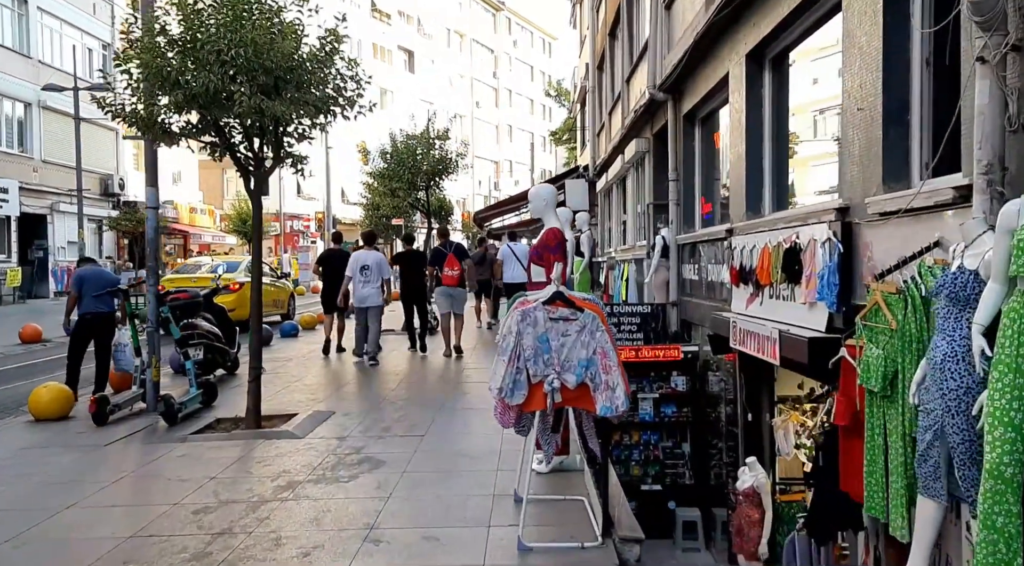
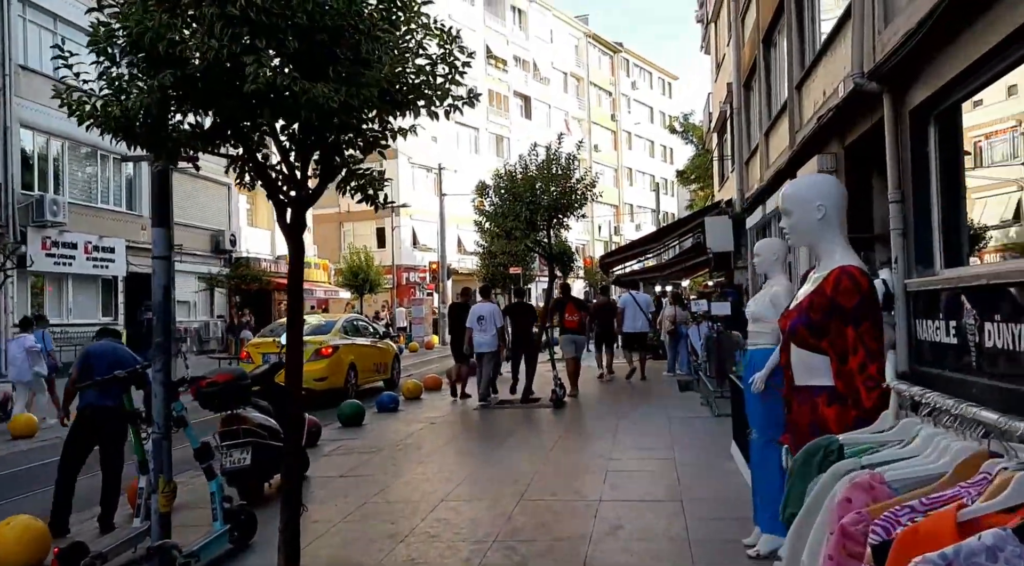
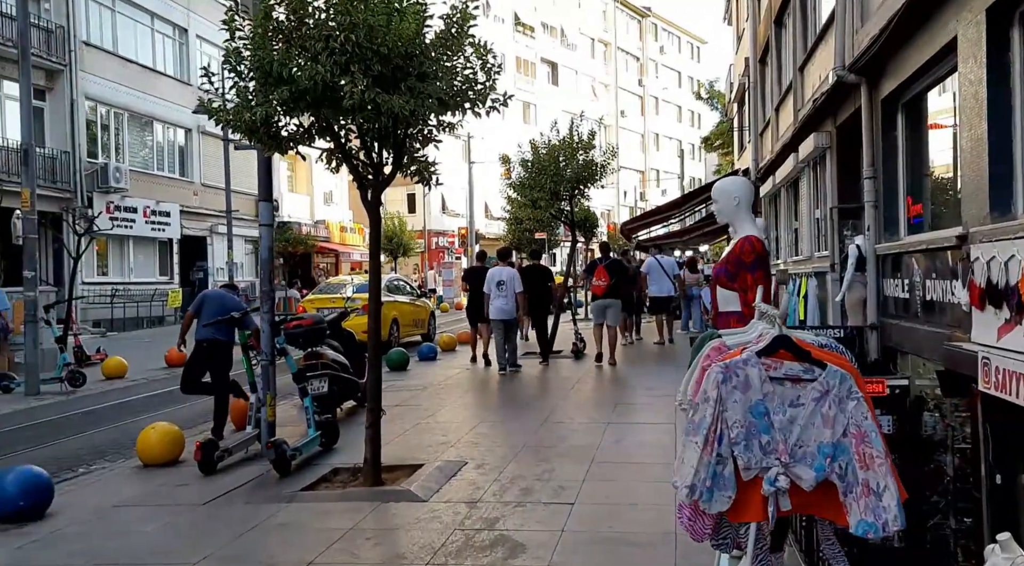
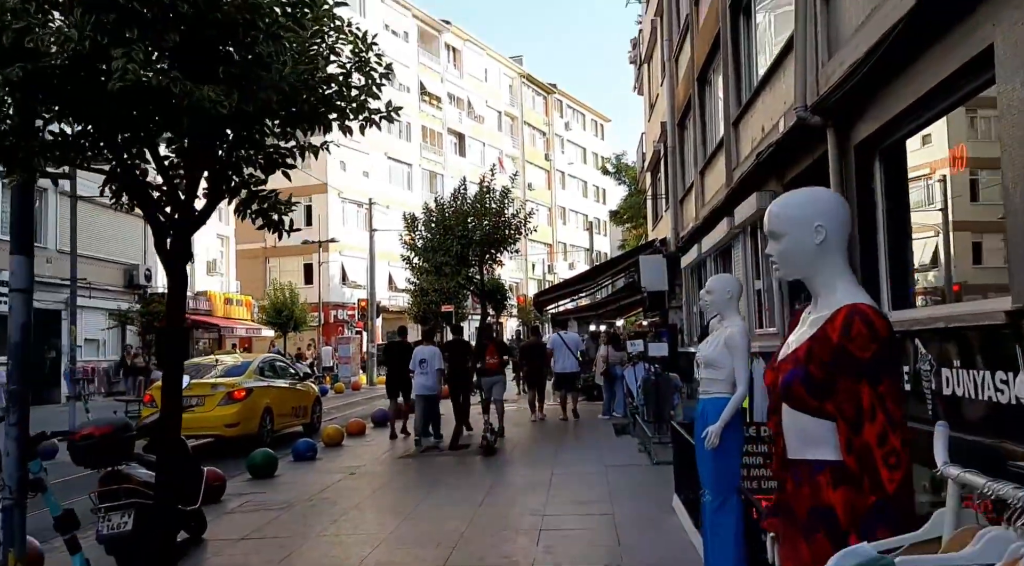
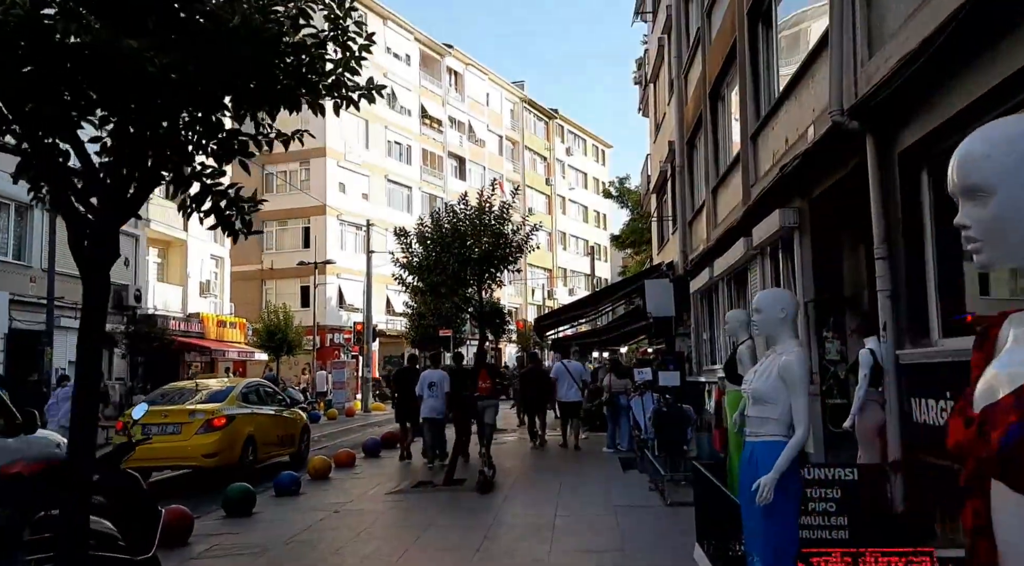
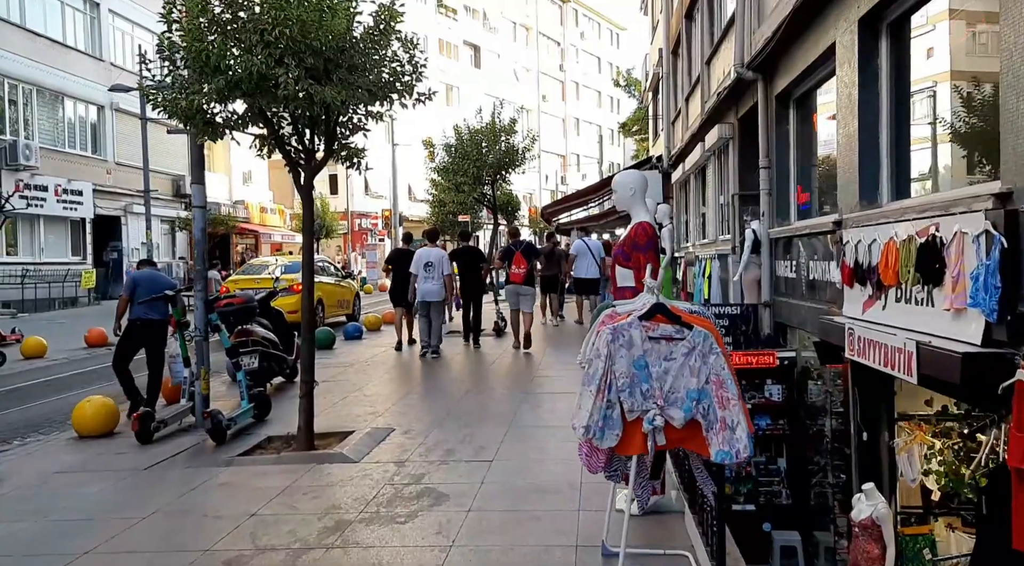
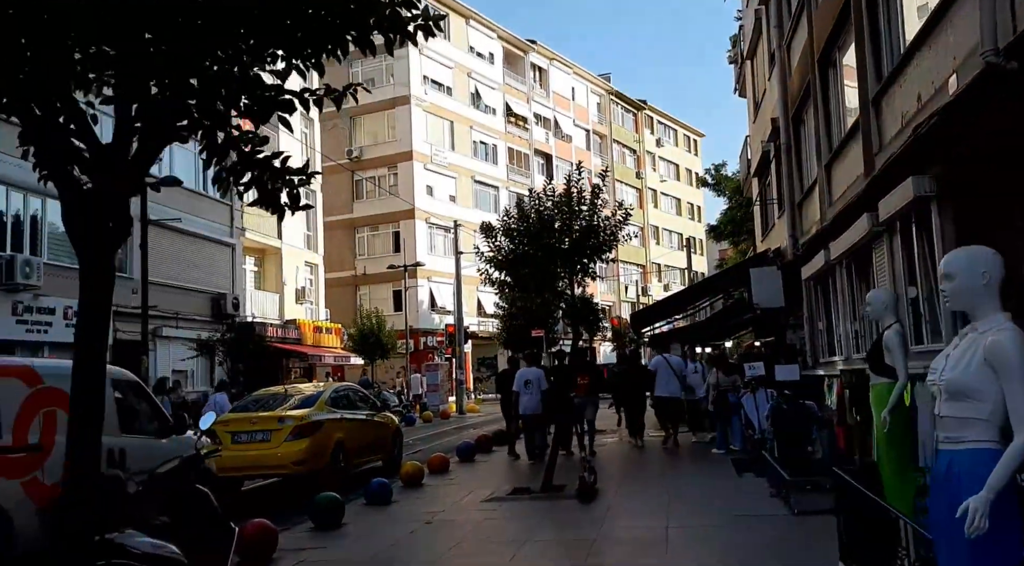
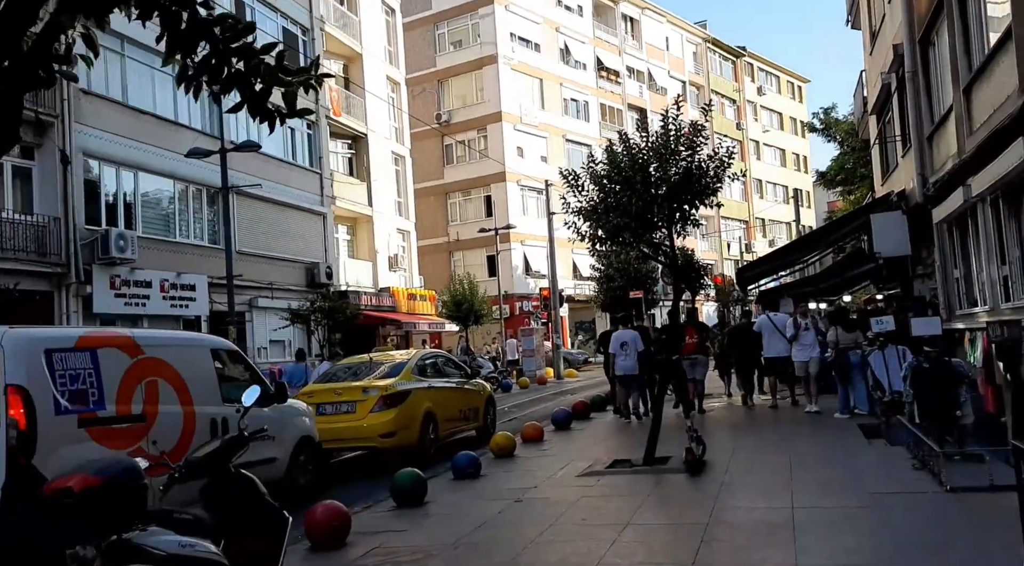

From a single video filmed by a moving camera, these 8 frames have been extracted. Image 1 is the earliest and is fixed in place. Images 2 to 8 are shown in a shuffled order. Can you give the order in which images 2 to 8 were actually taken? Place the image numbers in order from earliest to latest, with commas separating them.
6, 3, 2, 4, 5, 7, 8
